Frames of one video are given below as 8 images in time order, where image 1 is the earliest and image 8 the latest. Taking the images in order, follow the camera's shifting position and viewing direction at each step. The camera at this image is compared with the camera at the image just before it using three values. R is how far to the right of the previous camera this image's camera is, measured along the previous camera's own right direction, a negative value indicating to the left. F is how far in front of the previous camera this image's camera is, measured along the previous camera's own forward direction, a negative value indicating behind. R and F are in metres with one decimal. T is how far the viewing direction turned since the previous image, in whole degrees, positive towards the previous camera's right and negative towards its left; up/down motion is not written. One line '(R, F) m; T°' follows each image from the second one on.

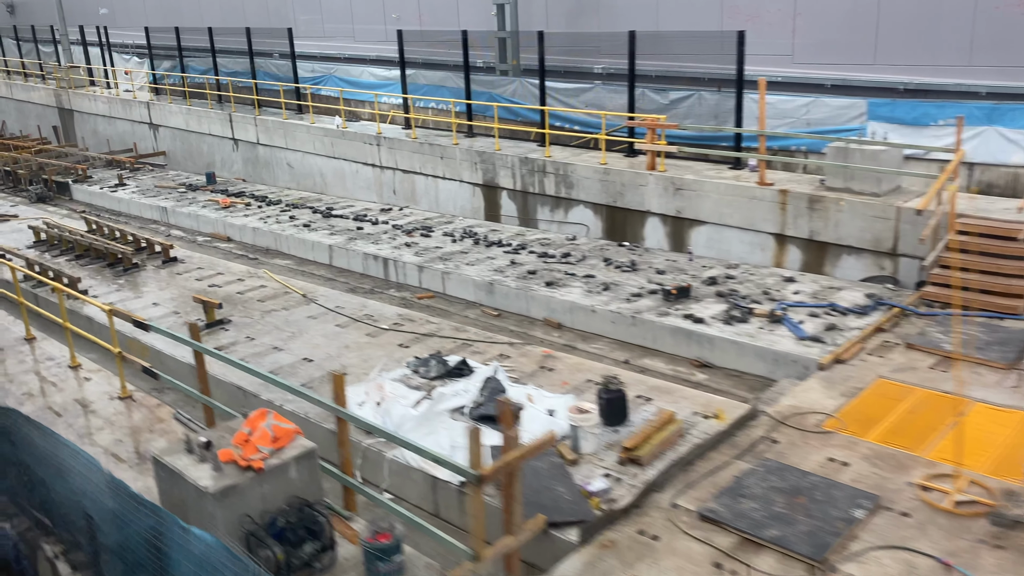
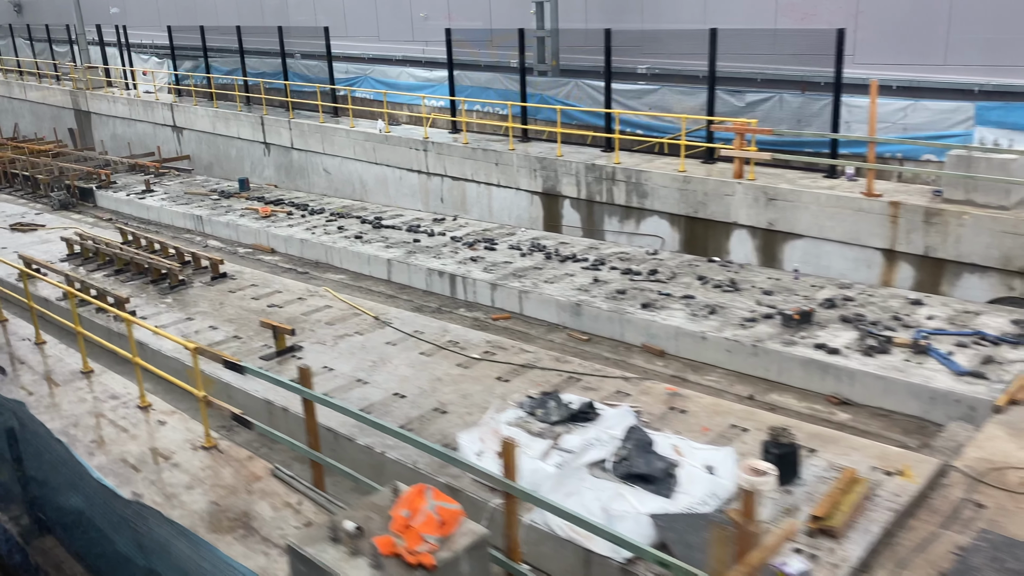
(-1.7, +1.0) m; 0°
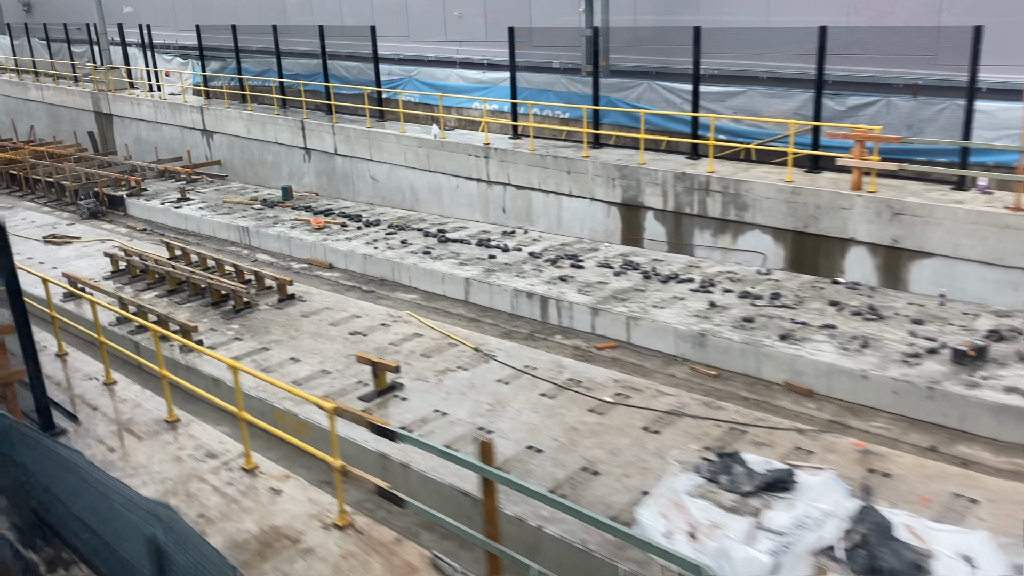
(-2.0, +1.1) m; 0°
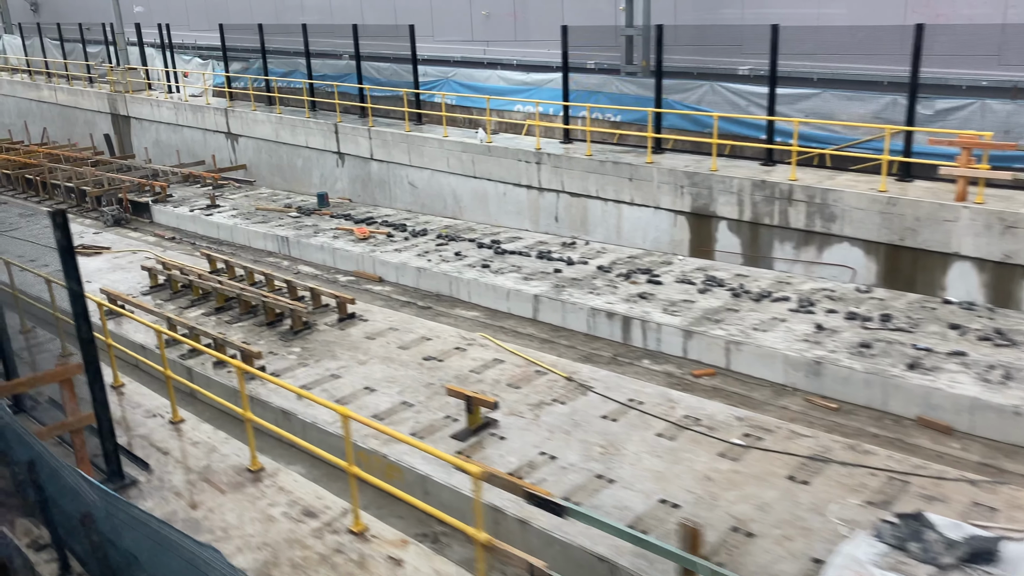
(-1.5, +0.9) m; 0°
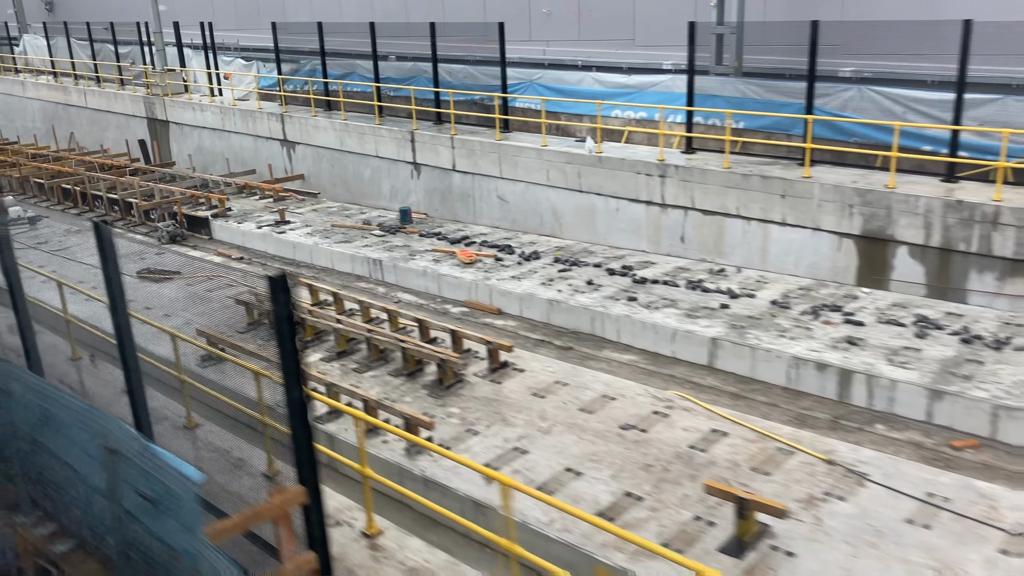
(-3.0, +1.7) m; 0°
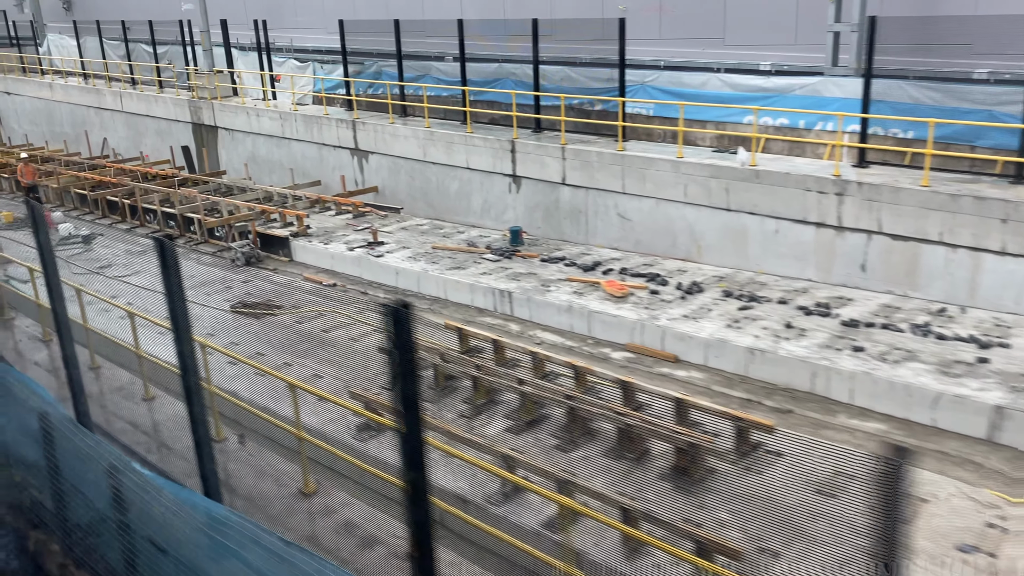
(-3.2, +1.9) m; 0°
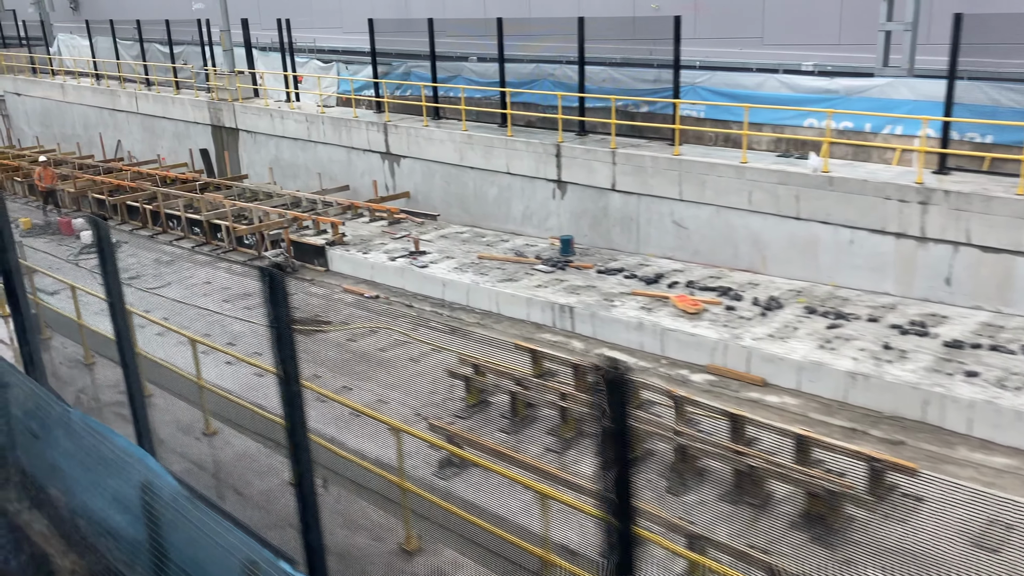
(-1.3, +0.7) m; 0°
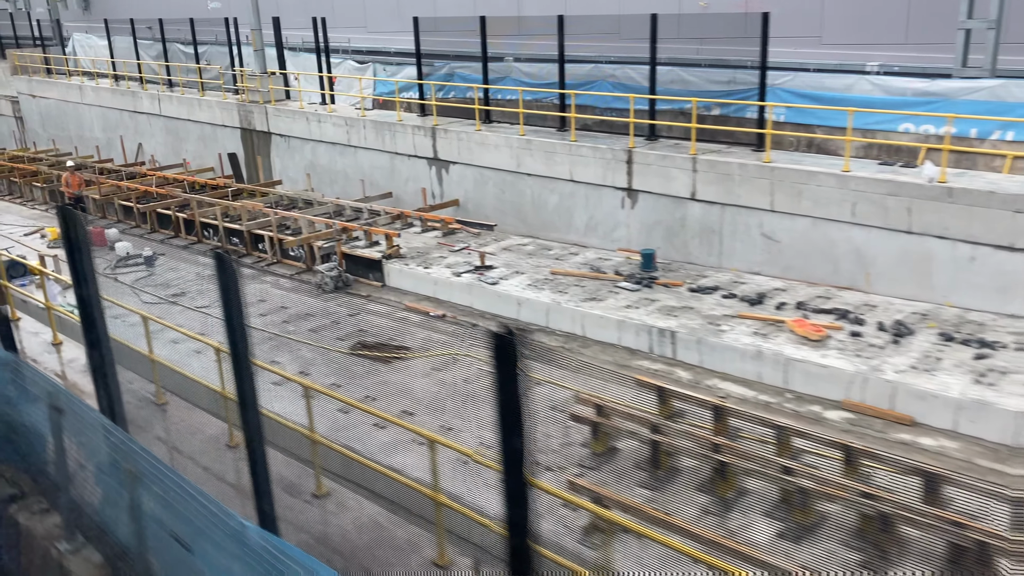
(-1.8, +1.0) m; 0°
